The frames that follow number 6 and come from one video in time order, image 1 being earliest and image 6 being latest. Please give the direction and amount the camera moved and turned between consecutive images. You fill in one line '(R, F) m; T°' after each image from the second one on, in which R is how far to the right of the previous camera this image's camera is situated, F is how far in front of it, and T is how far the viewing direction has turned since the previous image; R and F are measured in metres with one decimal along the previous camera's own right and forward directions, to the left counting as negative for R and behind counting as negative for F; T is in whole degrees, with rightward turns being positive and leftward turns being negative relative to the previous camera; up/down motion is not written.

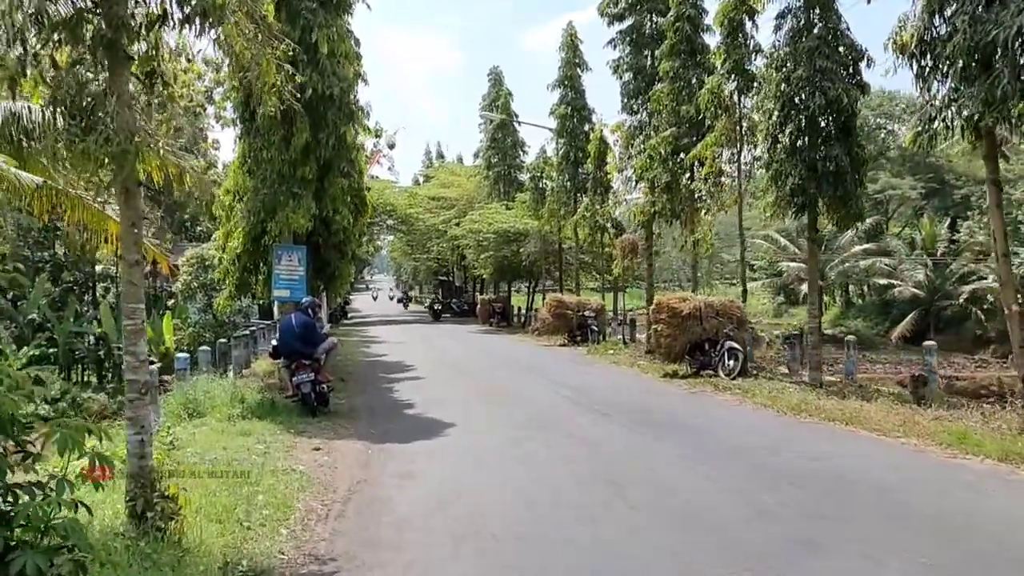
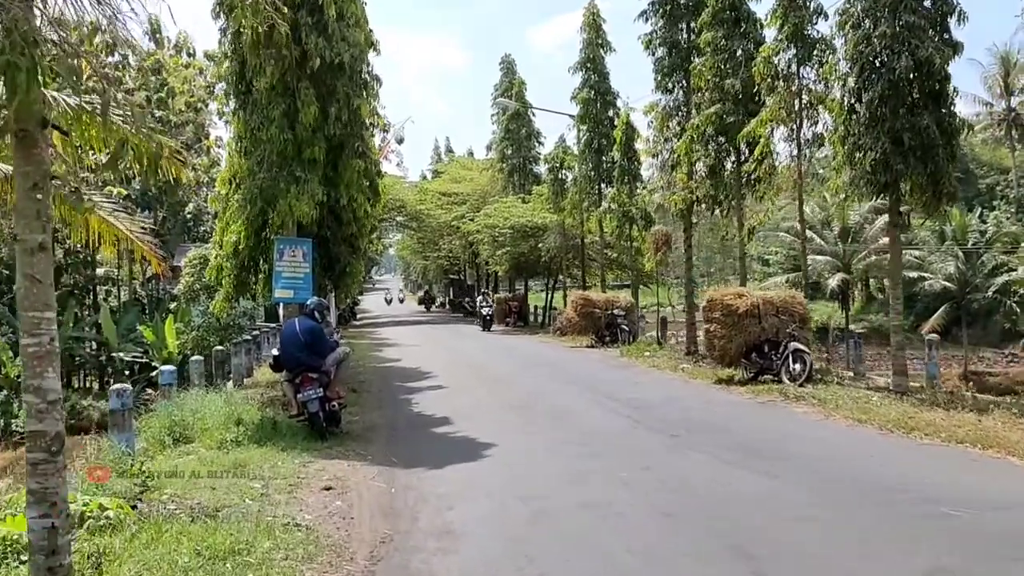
(-0.4, +1.9) m; 0°
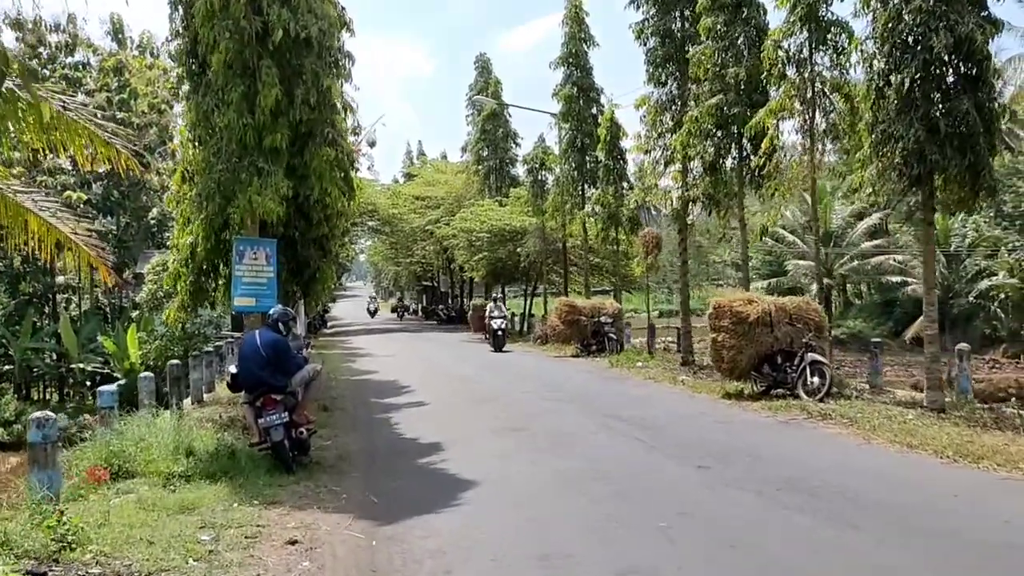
(-0.3, +1.4) m; +2°
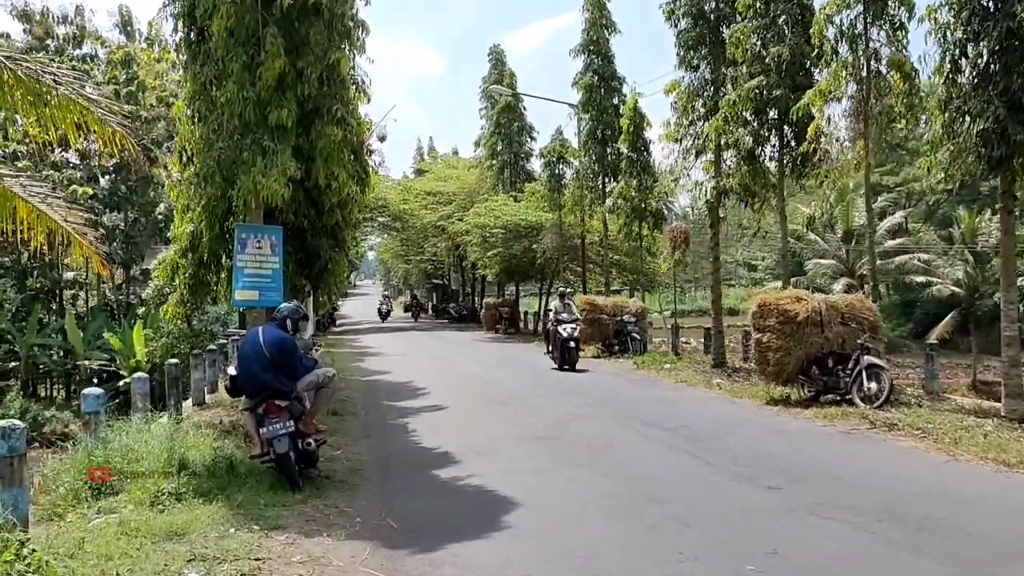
(-0.3, +1.0) m; -1°
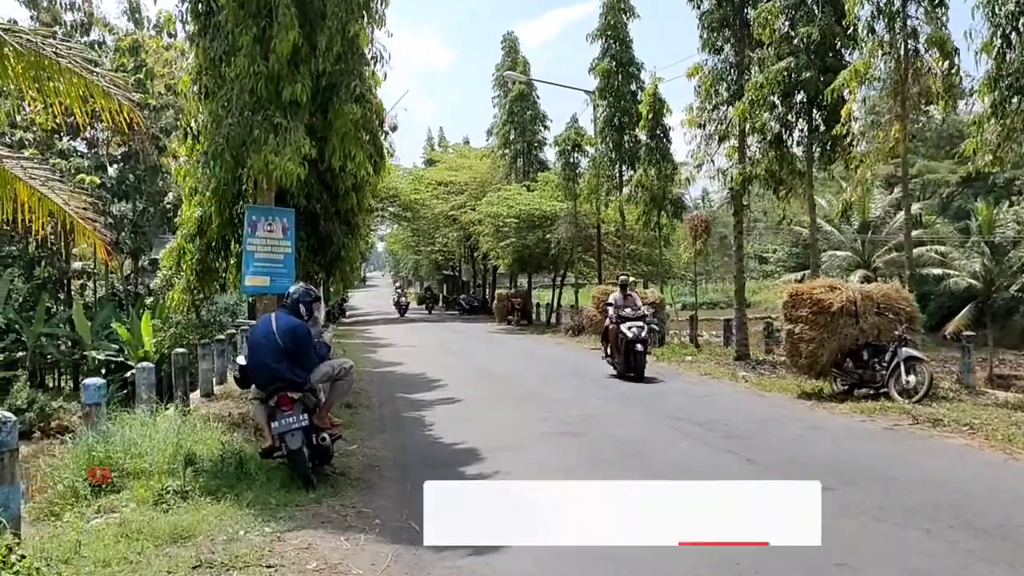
(-0.2, +0.5) m; -1°
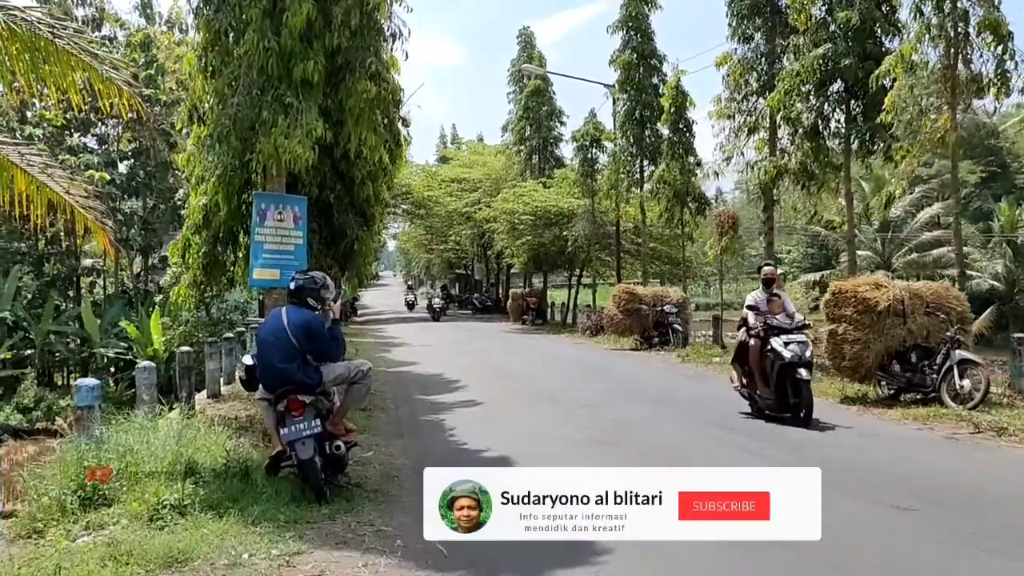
(-0.2, +0.7) m; -1°
